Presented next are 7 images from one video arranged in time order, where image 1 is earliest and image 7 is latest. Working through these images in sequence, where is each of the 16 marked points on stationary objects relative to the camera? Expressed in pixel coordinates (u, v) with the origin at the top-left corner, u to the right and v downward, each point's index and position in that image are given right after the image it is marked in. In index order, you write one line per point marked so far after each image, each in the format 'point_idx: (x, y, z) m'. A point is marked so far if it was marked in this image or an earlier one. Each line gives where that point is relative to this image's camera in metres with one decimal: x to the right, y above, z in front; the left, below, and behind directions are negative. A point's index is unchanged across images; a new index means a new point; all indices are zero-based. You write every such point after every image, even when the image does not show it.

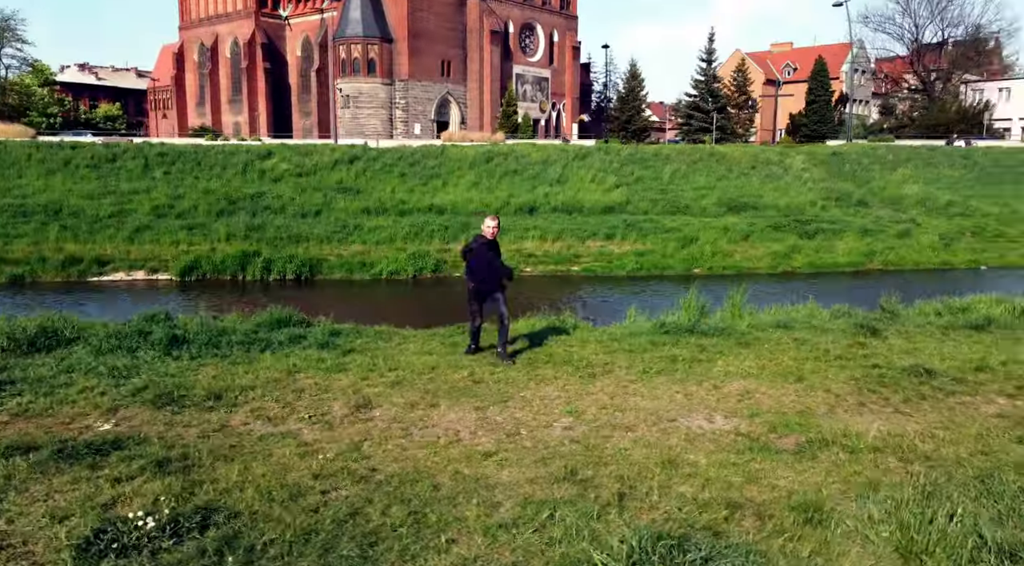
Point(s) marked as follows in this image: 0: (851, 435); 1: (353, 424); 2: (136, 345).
0: (+3.5, -1.6, +8.9) m
1: (-1.7, -1.5, +9.1) m
2: (-5.1, -0.8, +11.6) m
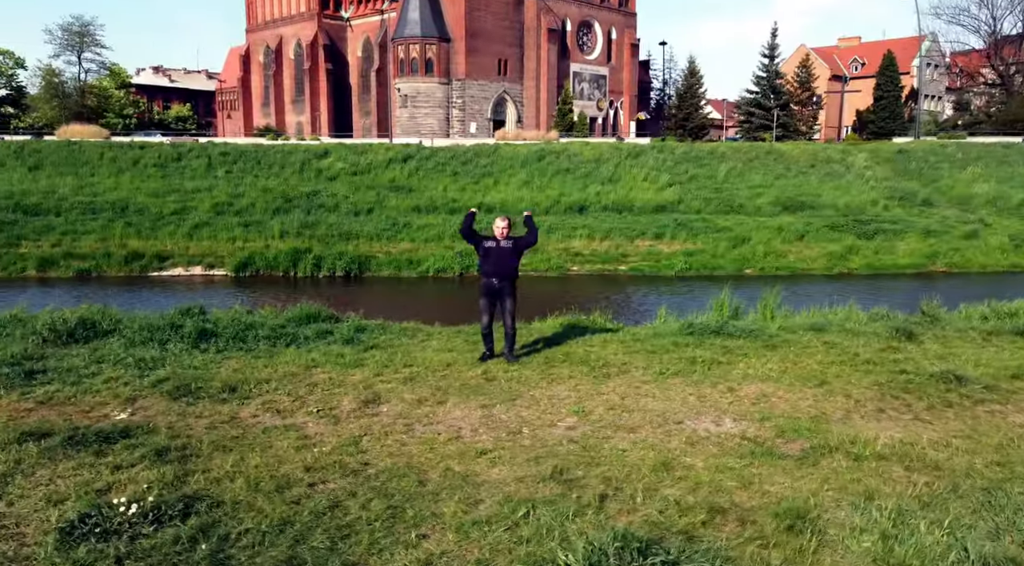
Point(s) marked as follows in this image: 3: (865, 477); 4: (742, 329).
0: (+3.5, -1.6, +8.7) m
1: (-1.7, -1.5, +9.3) m
2: (-4.8, -0.8, +12.0) m
3: (+3.1, -1.7, +7.7) m
4: (+3.7, -0.8, +13.9) m
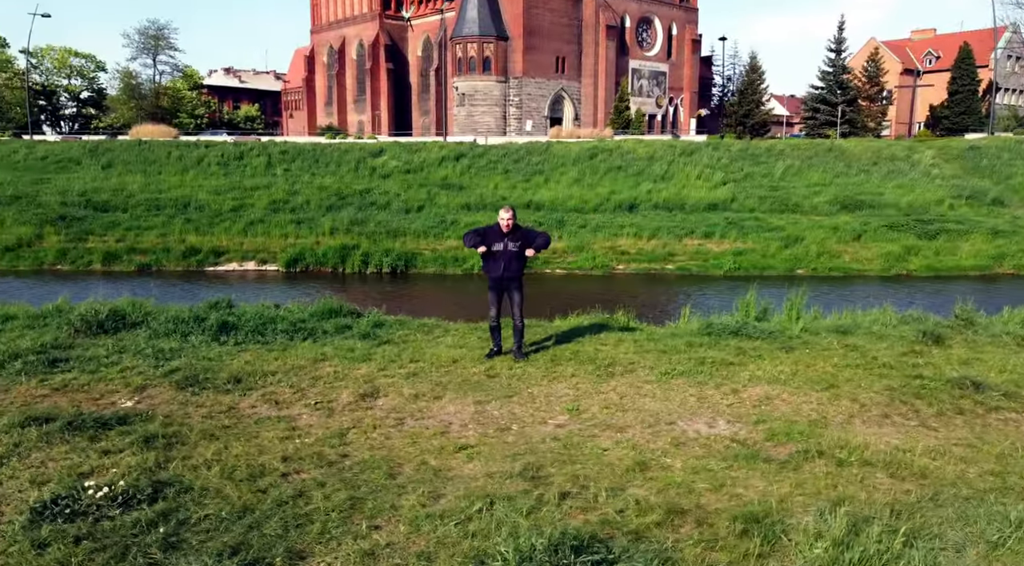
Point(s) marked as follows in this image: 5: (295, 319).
0: (+3.3, -1.6, +8.5) m
1: (-1.8, -1.4, +9.5) m
2: (-4.7, -0.7, +12.5) m
3: (+2.9, -1.8, +7.5) m
4: (+4.0, -0.8, +13.6) m
5: (-3.4, -0.6, +13.6) m
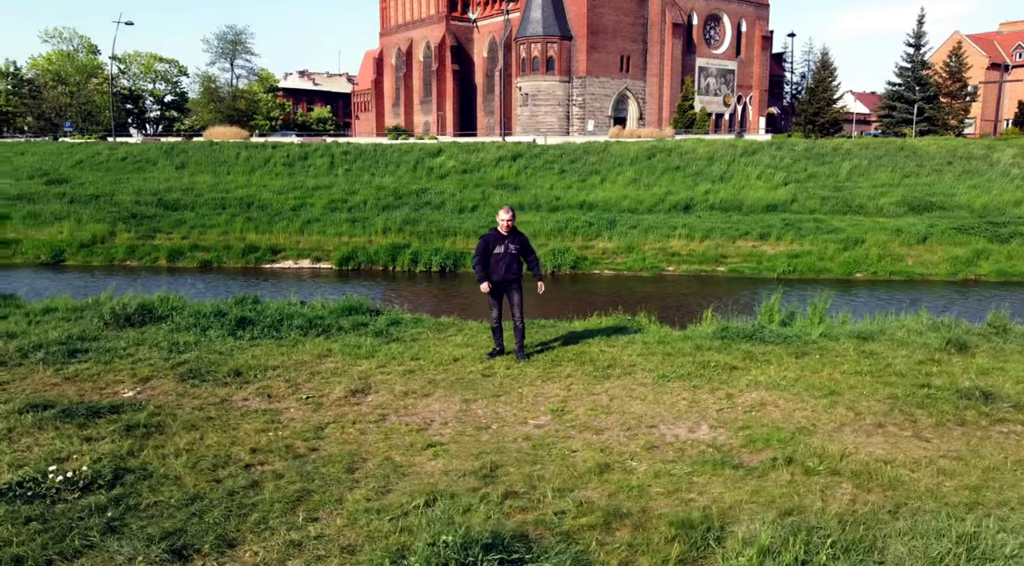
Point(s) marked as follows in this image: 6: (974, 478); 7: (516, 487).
0: (+3.0, -1.7, +8.2) m
1: (-2.0, -1.4, +9.8) m
2: (-4.6, -0.6, +13.0) m
3: (+2.5, -1.8, +7.3) m
4: (+4.1, -0.8, +13.3) m
5: (-3.2, -0.5, +13.9) m
6: (+4.2, -1.8, +7.8) m
7: (0.0, -1.7, +7.3) m
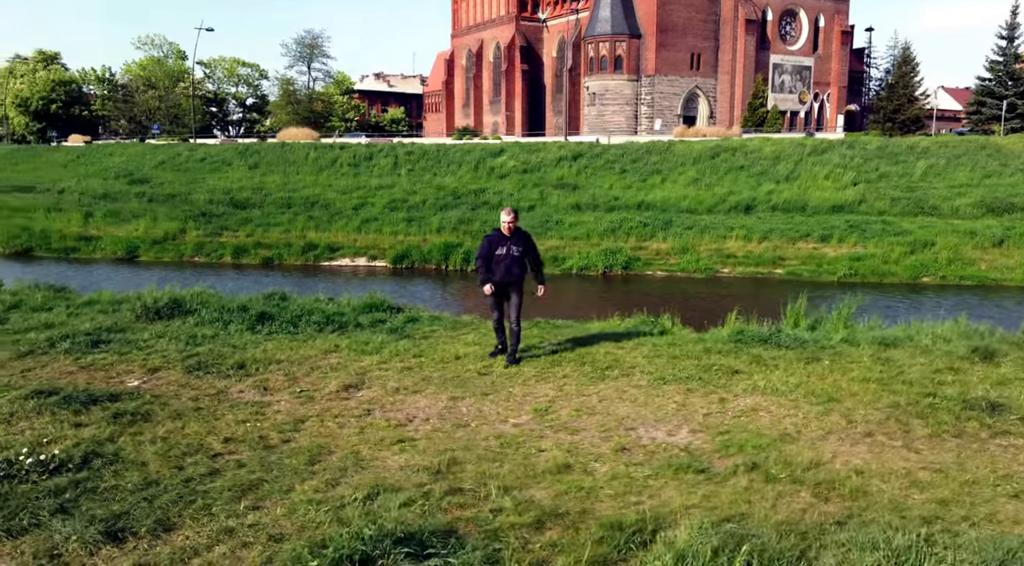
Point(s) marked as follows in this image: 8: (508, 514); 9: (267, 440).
0: (+2.6, -1.7, +8.0) m
1: (-2.2, -1.4, +10.0) m
2: (-4.4, -0.6, +13.5) m
3: (+2.0, -1.8, +7.1) m
4: (+4.3, -0.8, +12.9) m
5: (-3.0, -0.5, +14.3) m
6: (+3.8, -1.8, +7.5) m
7: (-0.4, -1.7, +7.4) m
8: (0.0, -1.8, +6.8) m
9: (-2.4, -1.6, +8.5) m
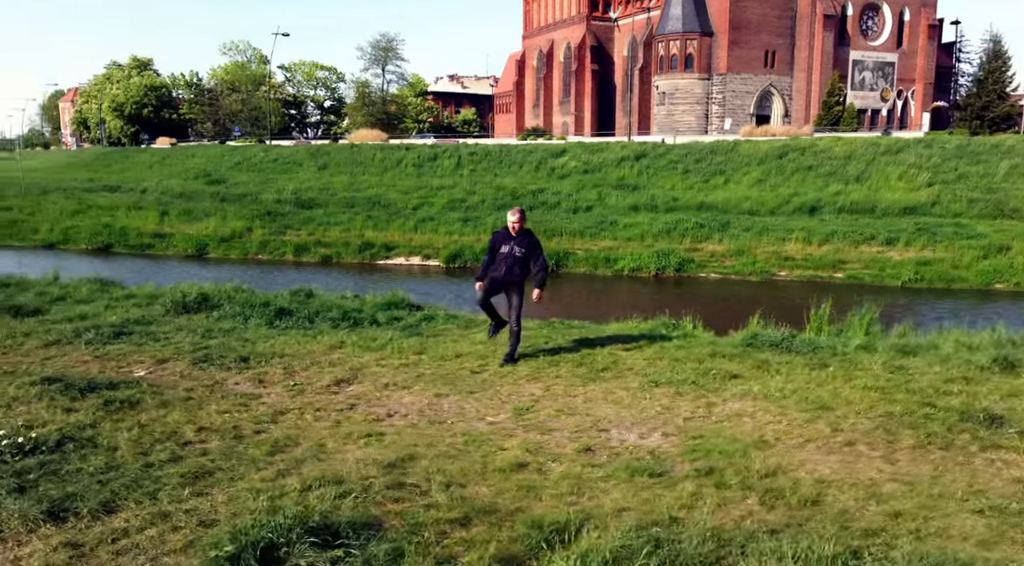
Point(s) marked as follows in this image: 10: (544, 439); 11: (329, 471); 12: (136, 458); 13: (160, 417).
0: (+2.2, -1.7, +7.8) m
1: (-2.4, -1.3, +10.3) m
2: (-4.2, -0.5, +14.0) m
3: (+1.5, -1.8, +7.0) m
4: (+4.4, -0.9, +12.5) m
5: (-2.7, -0.4, +14.6) m
6: (+3.3, -1.9, +7.1) m
7: (-0.9, -1.7, +7.5) m
8: (-0.6, -1.8, +6.8) m
9: (-2.8, -1.5, +8.8) m
10: (+0.3, -1.6, +8.9) m
11: (-1.7, -1.7, +7.6) m
12: (-3.4, -1.6, +7.7) m
13: (-3.7, -1.4, +9.0) m
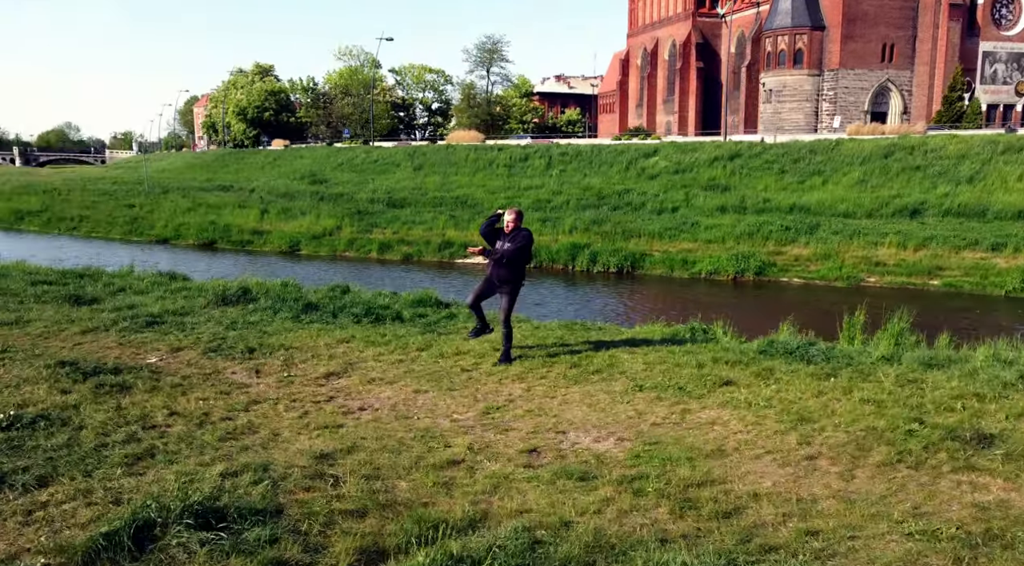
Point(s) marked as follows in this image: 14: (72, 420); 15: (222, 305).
0: (+1.5, -1.7, +7.5) m
1: (-2.6, -1.3, +10.6) m
2: (-3.9, -0.4, +14.6) m
3: (+0.7, -1.8, +6.8) m
4: (+4.4, -1.0, +11.8) m
5: (-2.3, -0.4, +15.0) m
6: (+2.5, -1.9, +6.7) m
7: (-1.6, -1.7, +7.6) m
8: (-1.4, -1.8, +6.9) m
9: (-3.3, -1.4, +9.2) m
10: (-0.2, -1.6, +8.8) m
11: (-2.3, -1.6, +7.9) m
12: (-4.0, -1.5, +8.3) m
13: (-4.1, -1.3, +9.5) m
14: (-4.5, -1.4, +8.7) m
15: (-5.1, -0.4, +15.1) m
